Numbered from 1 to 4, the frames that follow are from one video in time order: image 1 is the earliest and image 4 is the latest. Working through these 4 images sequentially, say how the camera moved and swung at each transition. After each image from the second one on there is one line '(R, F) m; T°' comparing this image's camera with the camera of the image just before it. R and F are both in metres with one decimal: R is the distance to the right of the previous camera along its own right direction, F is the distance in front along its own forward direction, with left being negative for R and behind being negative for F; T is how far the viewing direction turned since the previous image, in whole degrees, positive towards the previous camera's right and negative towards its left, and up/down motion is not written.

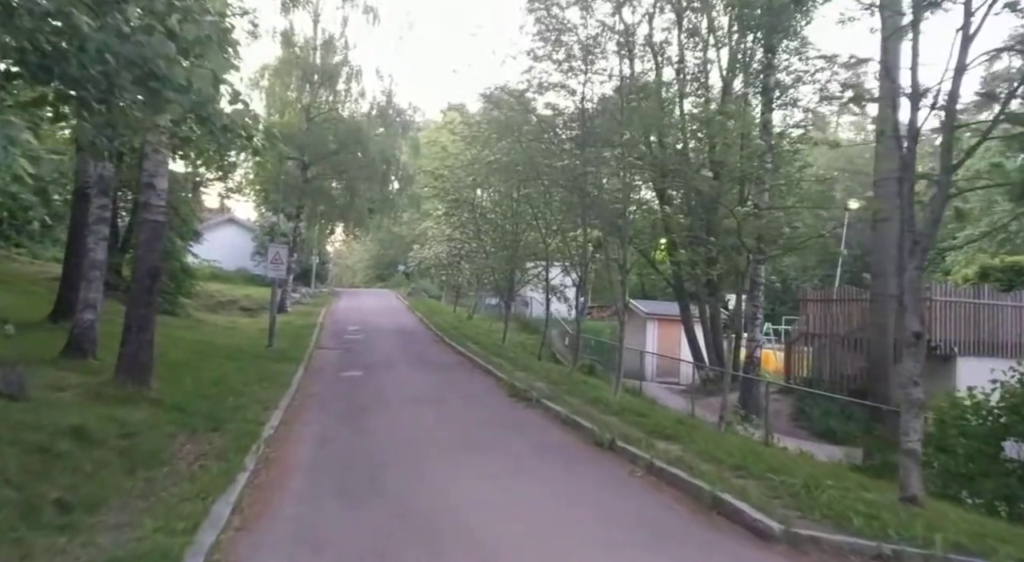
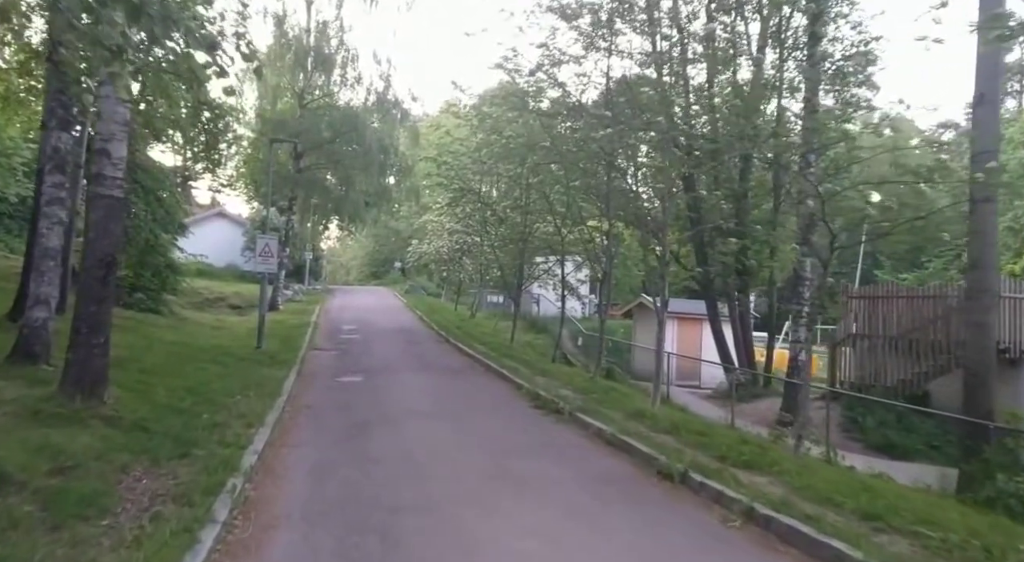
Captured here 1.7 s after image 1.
(-0.5, +1.5) m; +1°
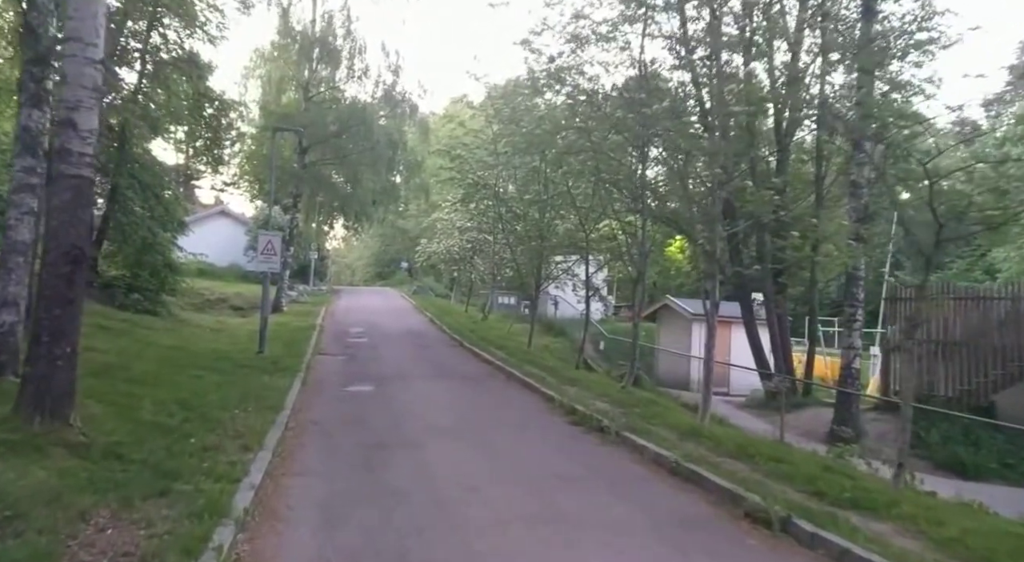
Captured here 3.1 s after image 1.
(-0.4, +1.1) m; 0°
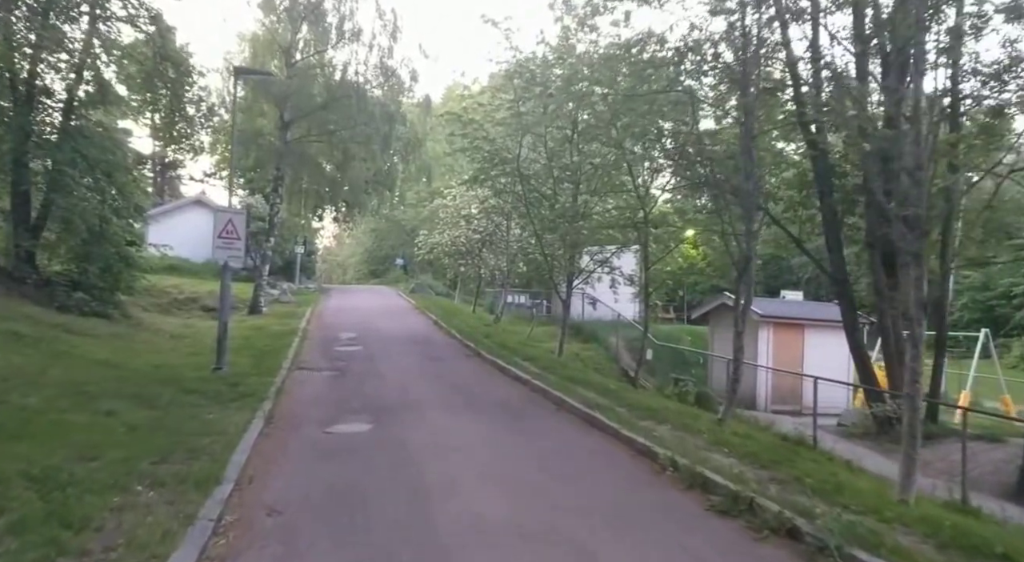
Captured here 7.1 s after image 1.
(-0.8, +3.5) m; +1°
